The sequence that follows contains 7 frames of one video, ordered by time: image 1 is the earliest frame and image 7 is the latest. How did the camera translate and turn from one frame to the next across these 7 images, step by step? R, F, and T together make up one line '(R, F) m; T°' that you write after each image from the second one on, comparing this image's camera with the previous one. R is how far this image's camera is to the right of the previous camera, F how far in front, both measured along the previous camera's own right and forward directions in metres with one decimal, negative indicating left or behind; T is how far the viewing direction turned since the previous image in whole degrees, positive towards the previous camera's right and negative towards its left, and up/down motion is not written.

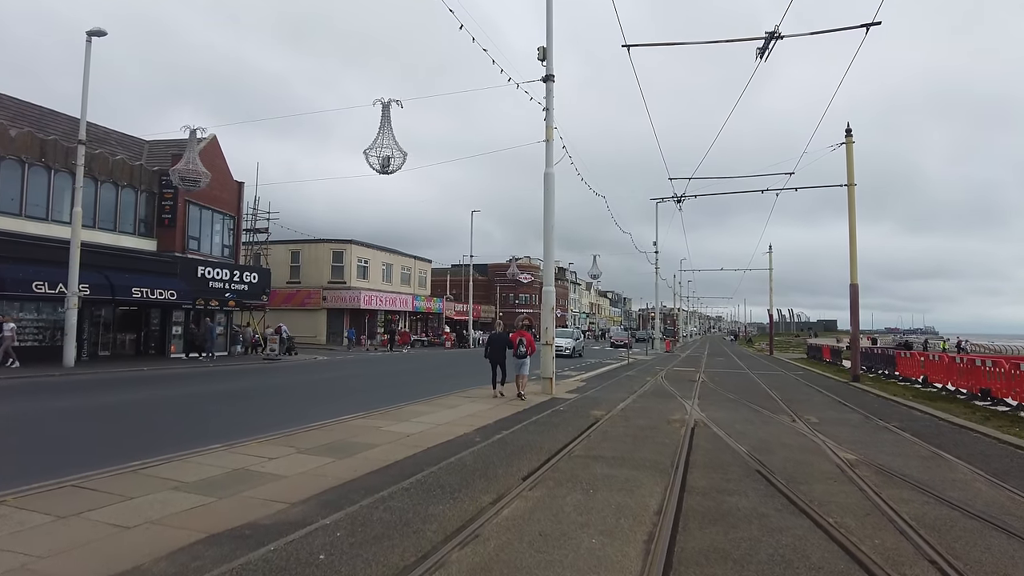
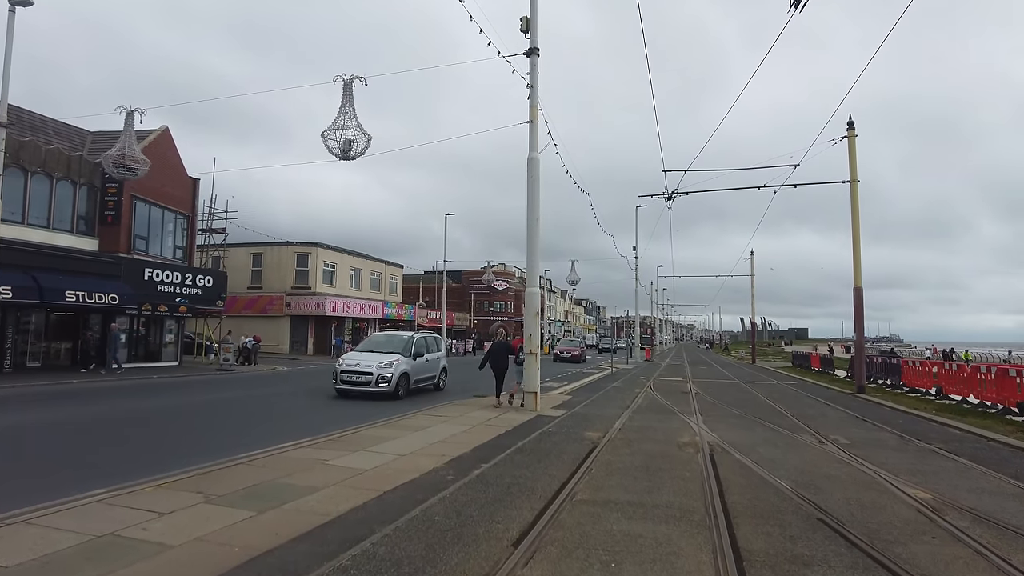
(-0.1, +2.0) m; +2°
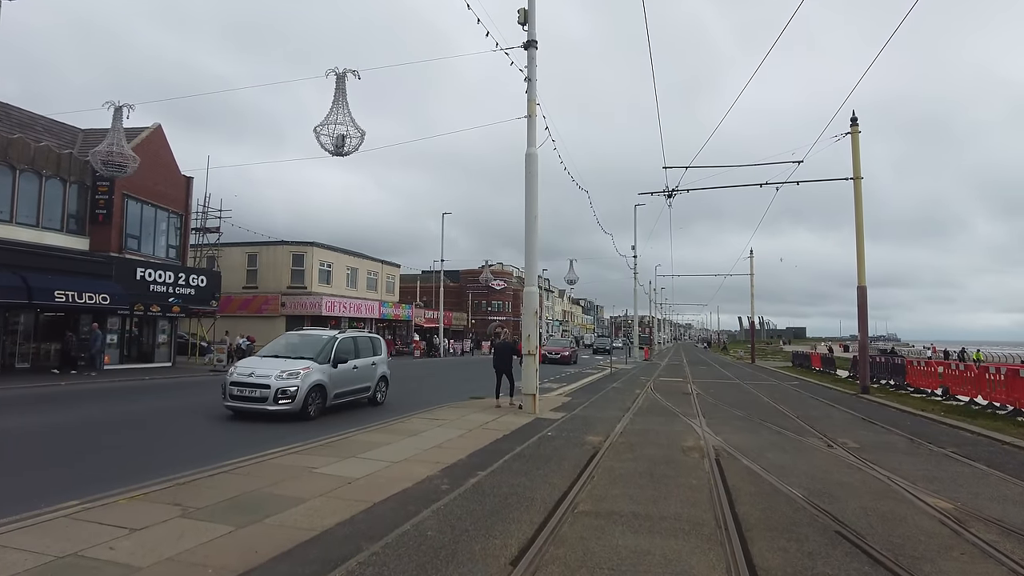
(0.0, +0.4) m; 0°
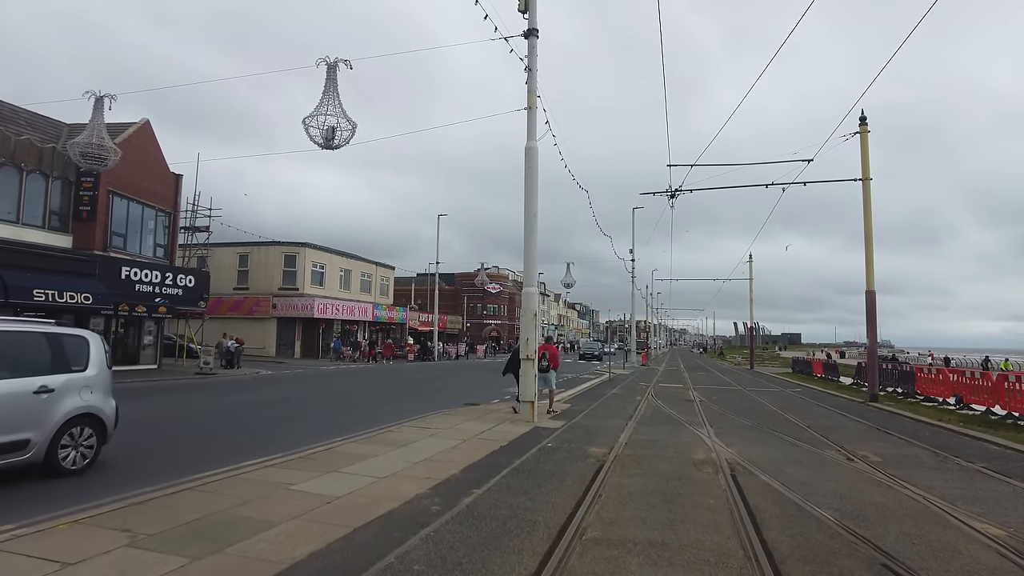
(-0.1, +0.7) m; 0°
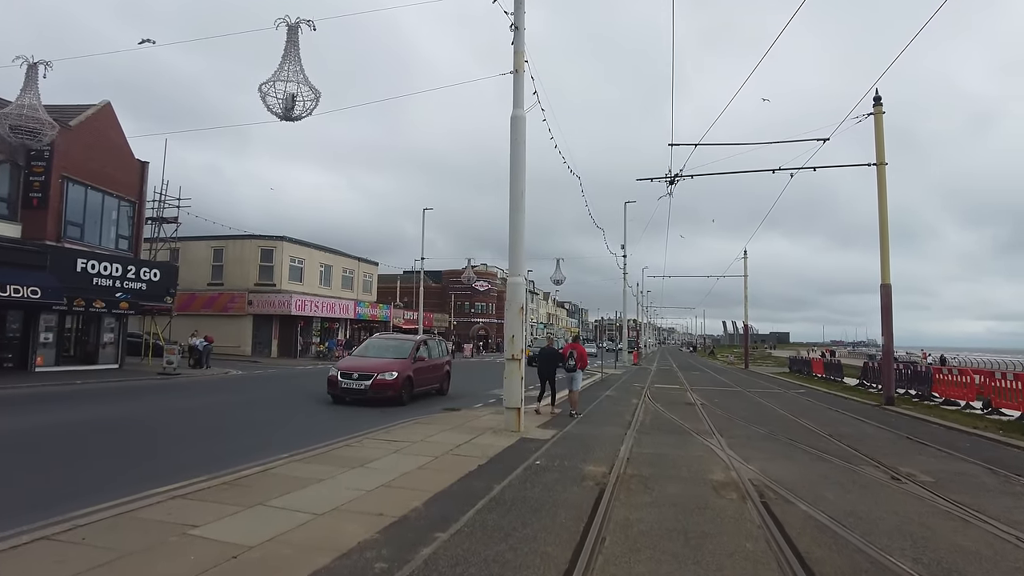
(+0.1, +1.6) m; +1°
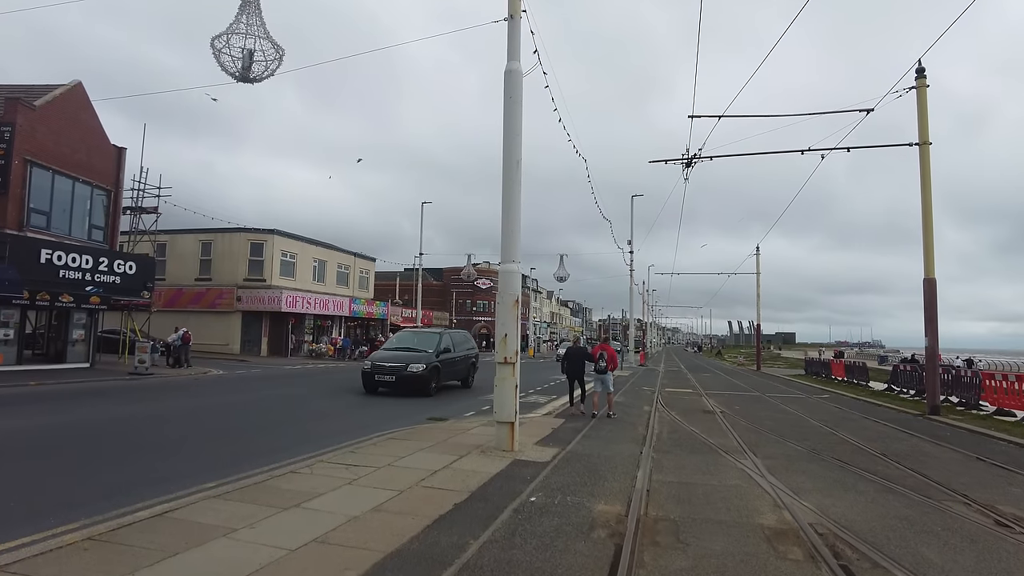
(+0.2, +1.9) m; 0°
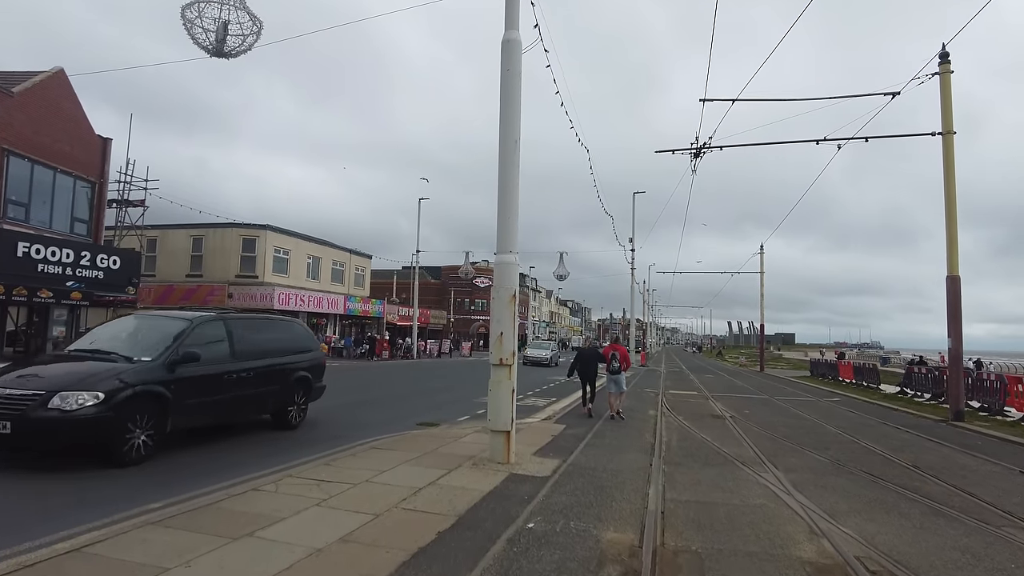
(0.0, +0.9) m; 0°
